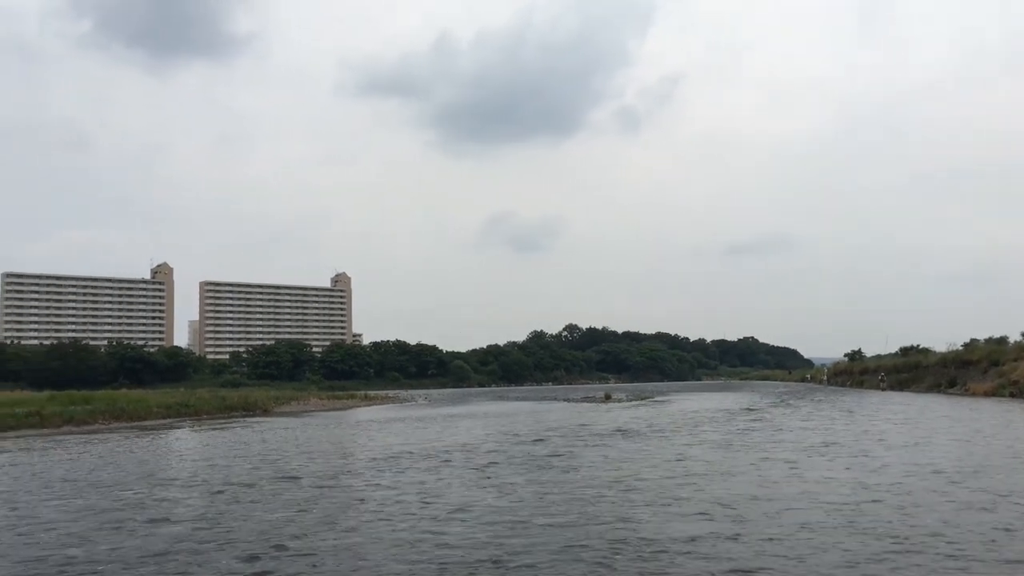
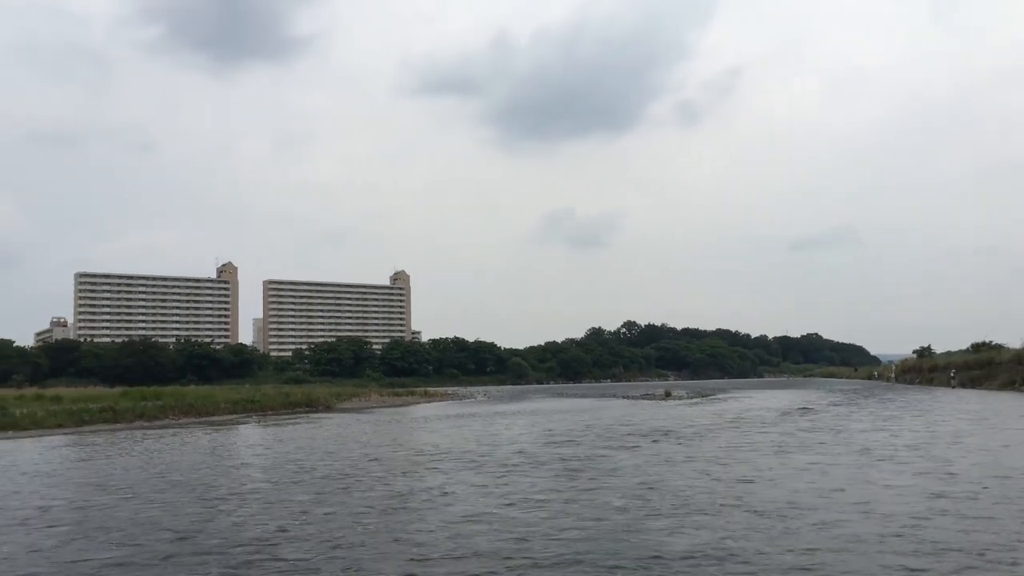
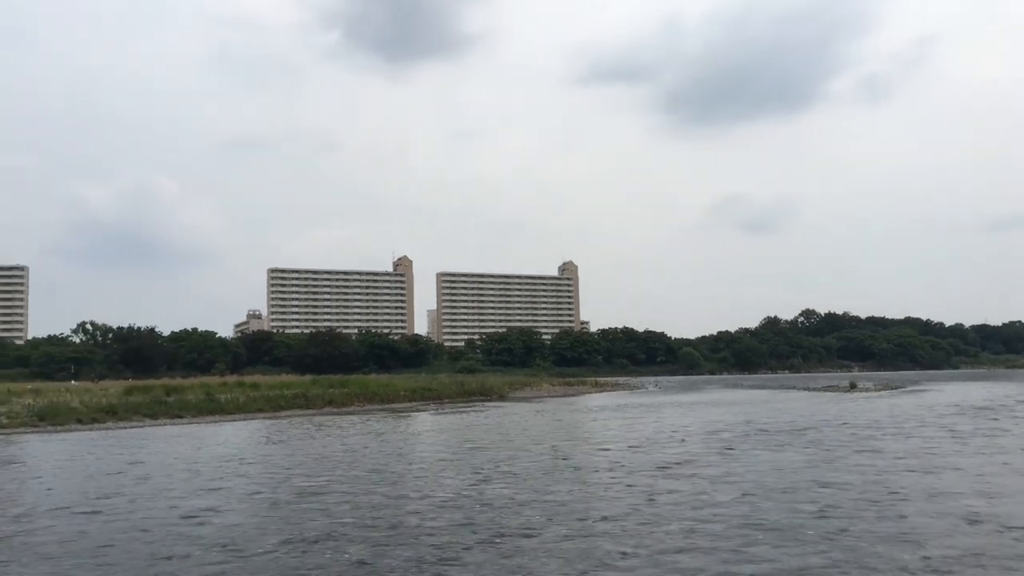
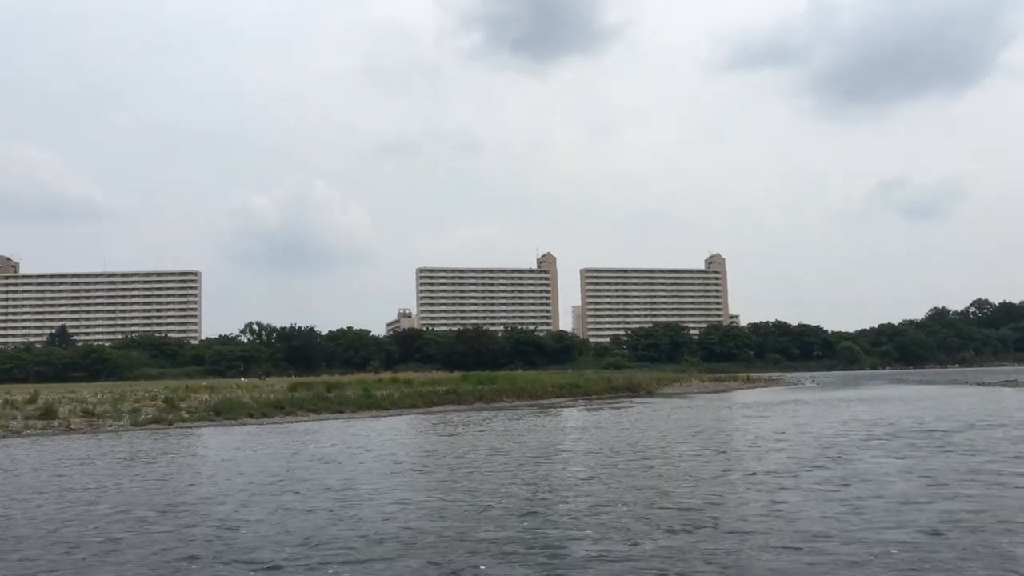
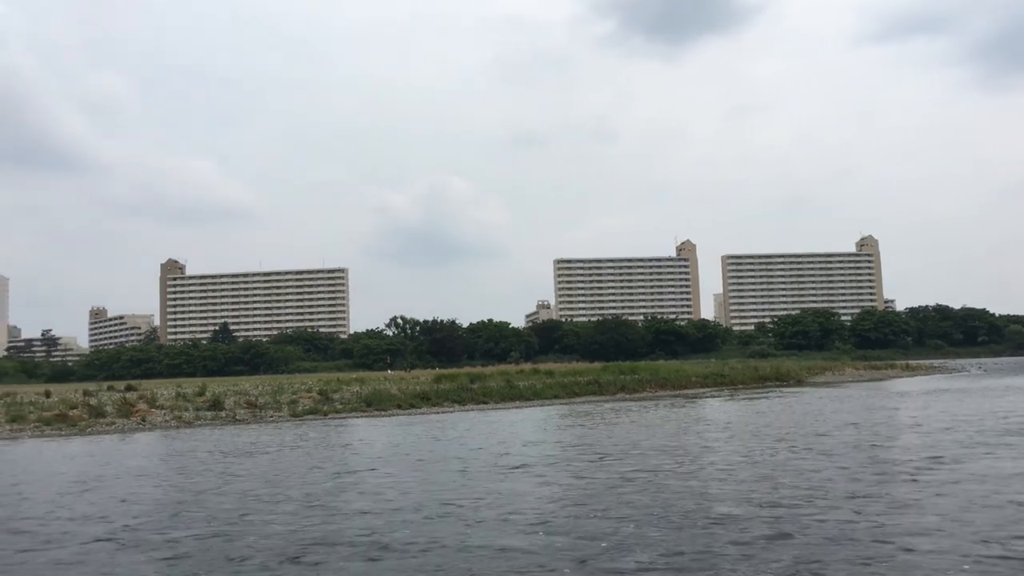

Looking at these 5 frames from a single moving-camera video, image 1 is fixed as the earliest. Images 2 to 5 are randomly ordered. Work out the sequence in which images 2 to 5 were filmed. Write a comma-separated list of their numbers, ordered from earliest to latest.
2, 3, 4, 5
